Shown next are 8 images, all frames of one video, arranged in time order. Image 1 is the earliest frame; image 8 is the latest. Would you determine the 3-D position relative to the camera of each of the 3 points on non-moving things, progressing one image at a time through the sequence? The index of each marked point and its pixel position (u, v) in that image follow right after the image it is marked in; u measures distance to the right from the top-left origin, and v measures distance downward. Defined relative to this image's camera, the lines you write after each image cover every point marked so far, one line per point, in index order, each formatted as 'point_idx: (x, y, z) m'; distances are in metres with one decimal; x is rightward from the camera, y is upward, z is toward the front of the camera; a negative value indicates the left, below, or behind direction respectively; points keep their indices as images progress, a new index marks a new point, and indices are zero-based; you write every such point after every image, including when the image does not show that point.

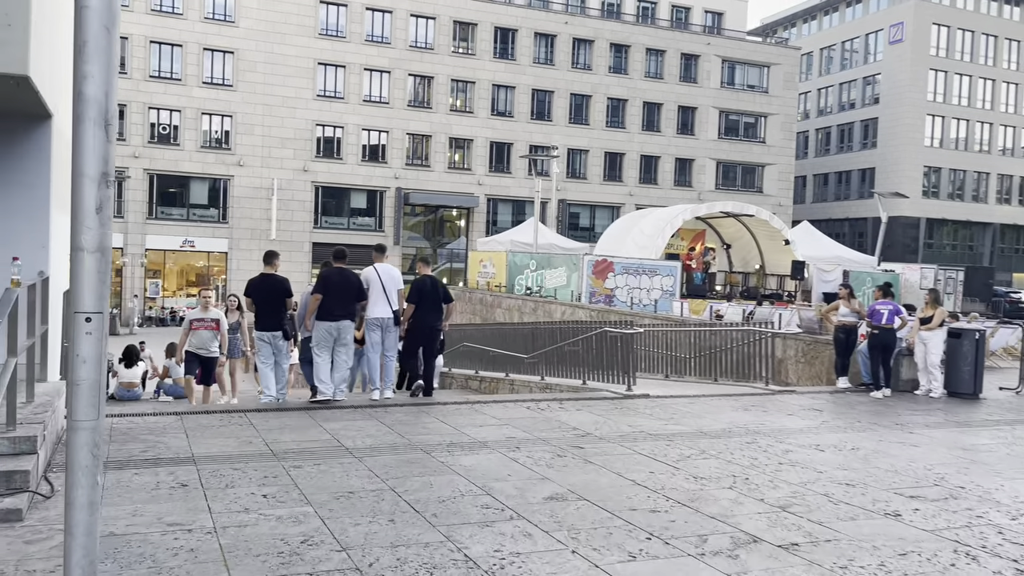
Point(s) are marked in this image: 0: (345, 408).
0: (-2.0, -1.4, +9.4) m
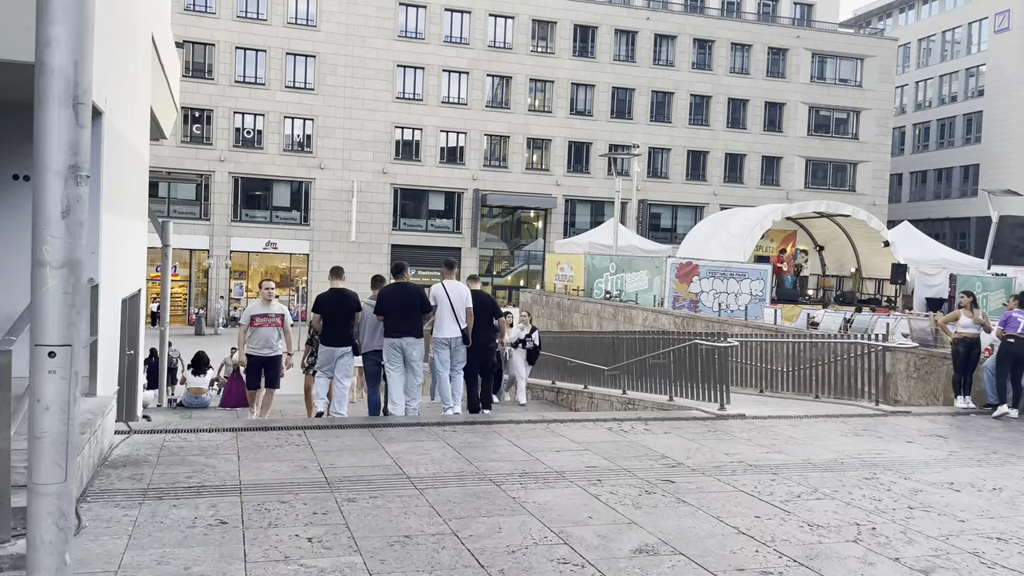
0: (-1.1, -1.5, +8.7) m
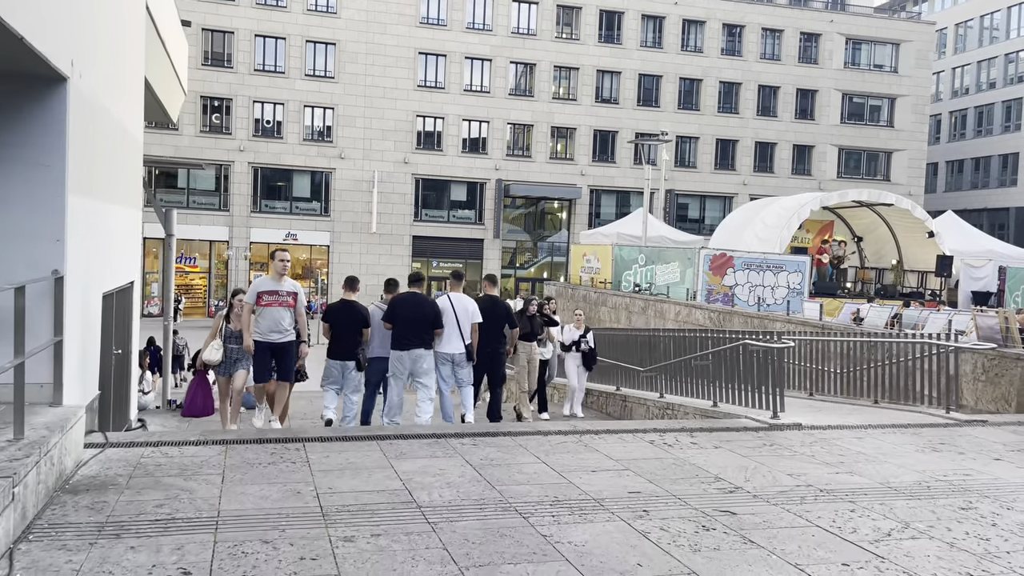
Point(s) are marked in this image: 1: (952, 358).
0: (-0.8, -1.4, +7.6) m
1: (+6.1, -1.0, +11.2) m
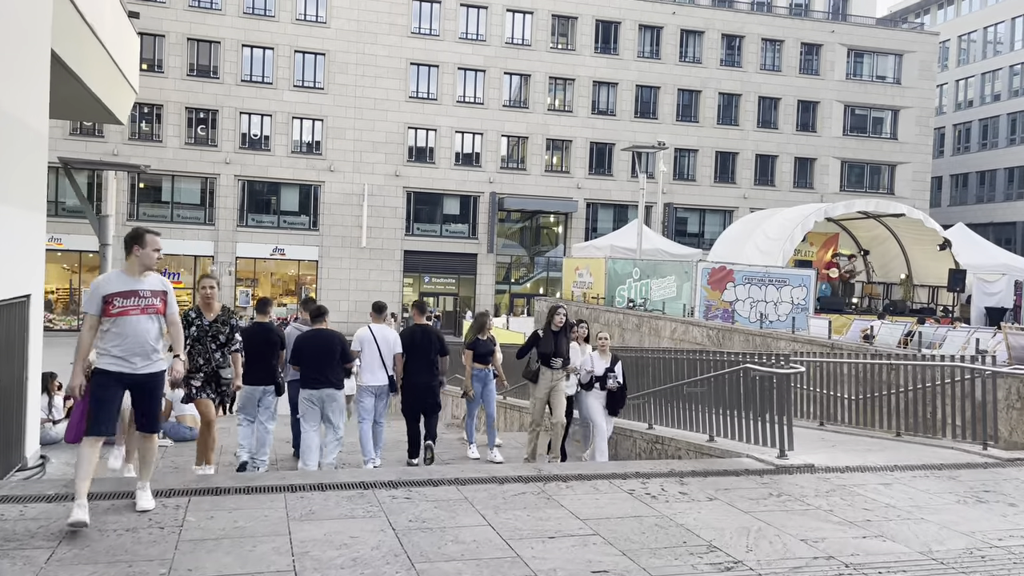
0: (-1.3, -1.5, +6.1) m
1: (+5.7, -1.1, +9.7) m
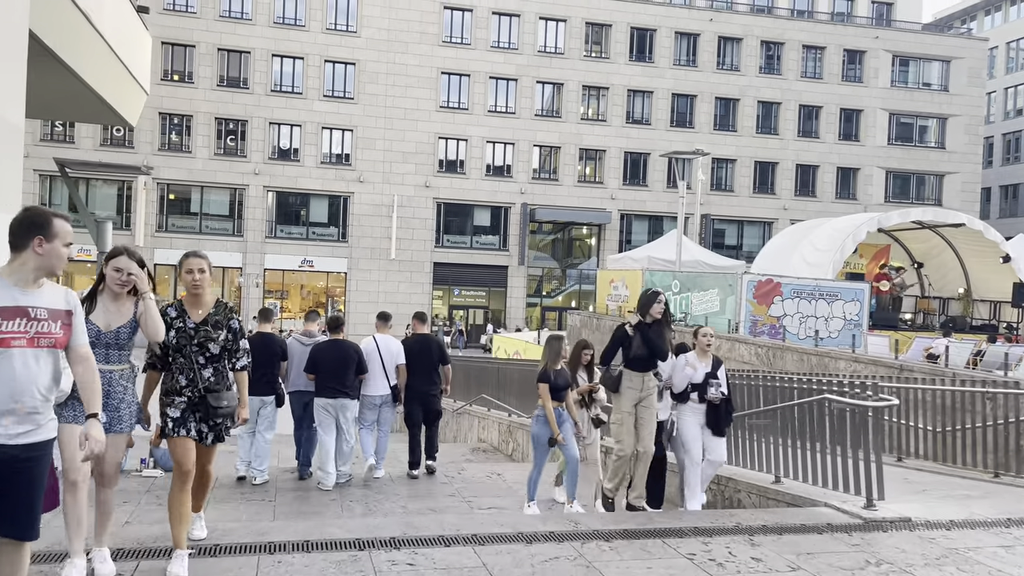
0: (-1.1, -1.6, +4.9) m
1: (+6.0, -1.3, +8.2) m
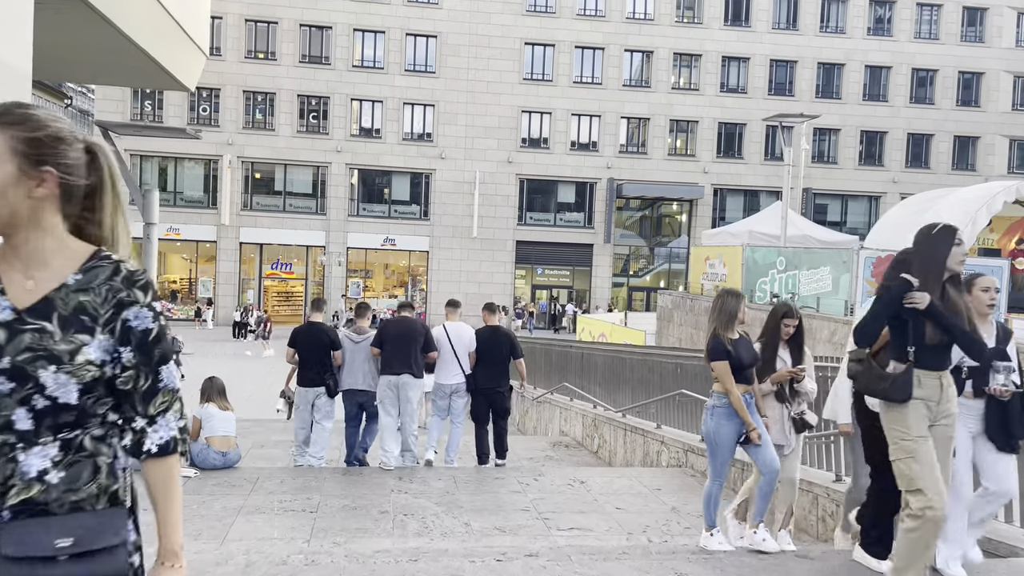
0: (-0.7, -1.5, +3.5) m
1: (+6.7, -1.1, +6.0) m
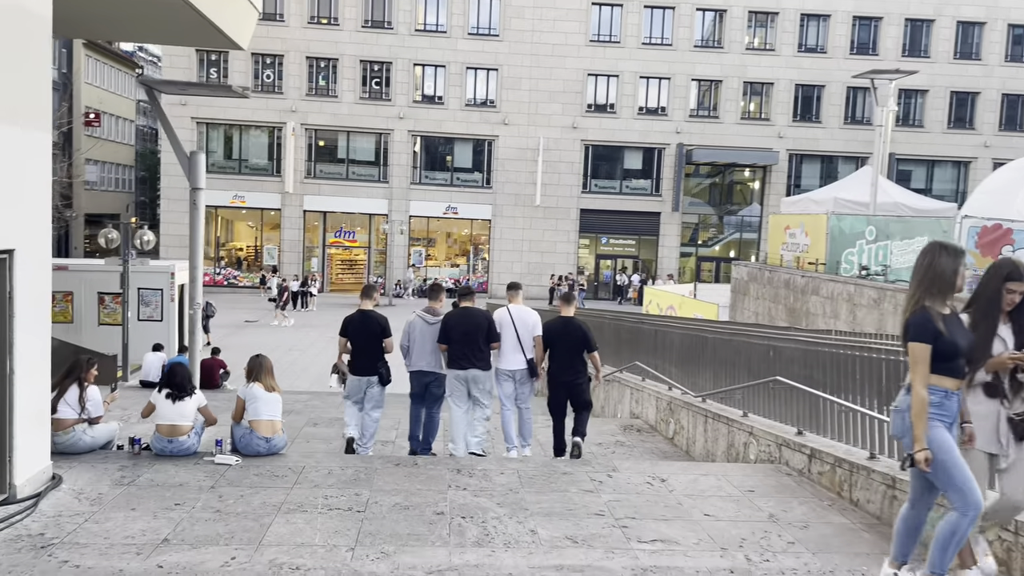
0: (-0.4, -1.4, +2.7) m
1: (+7.2, -1.0, +4.6) m
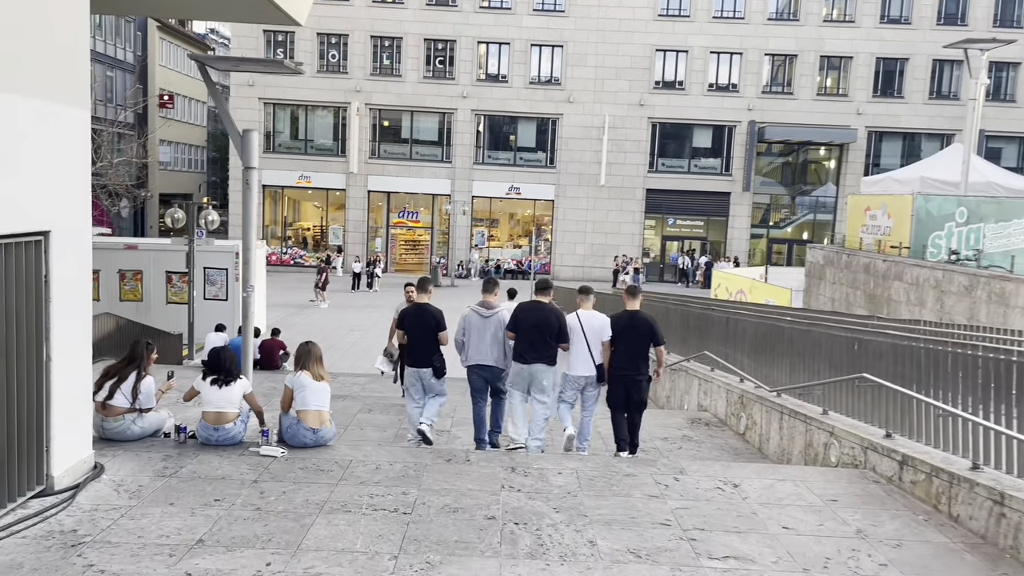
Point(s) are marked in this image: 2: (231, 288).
0: (-0.3, -1.4, +2.2) m
1: (+7.4, -1.0, +3.5) m
2: (-6.2, 0.0, +17.7) m
